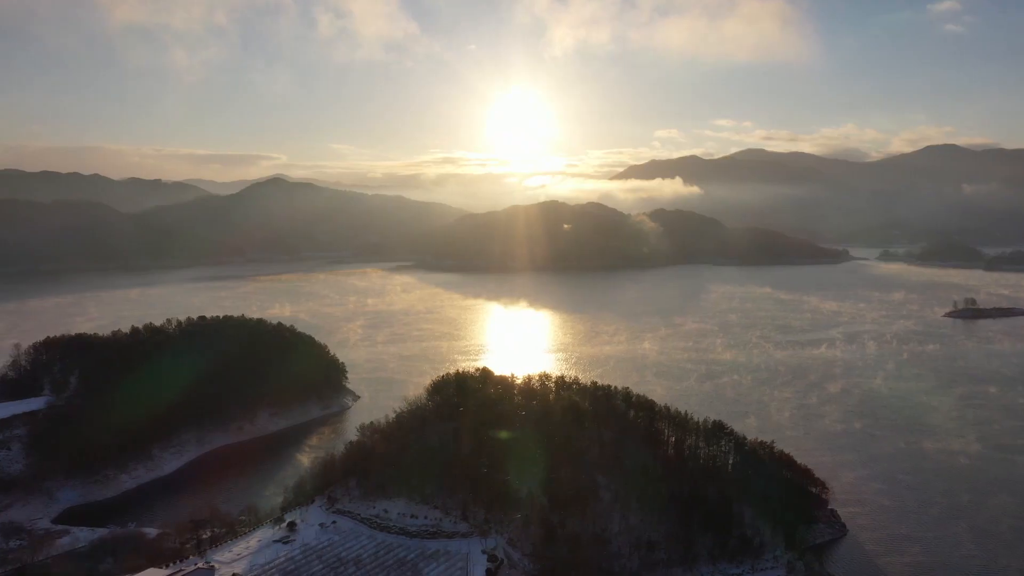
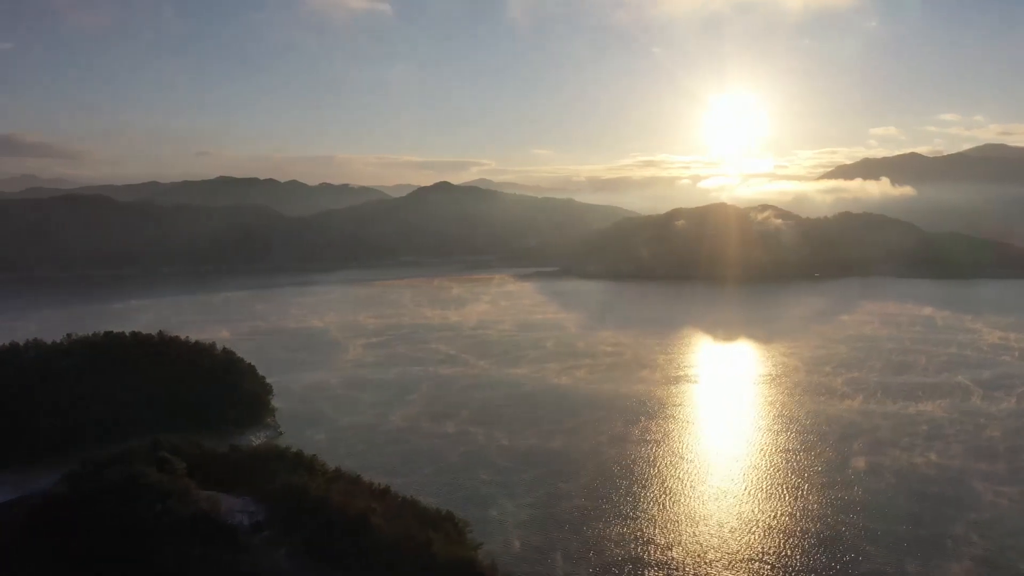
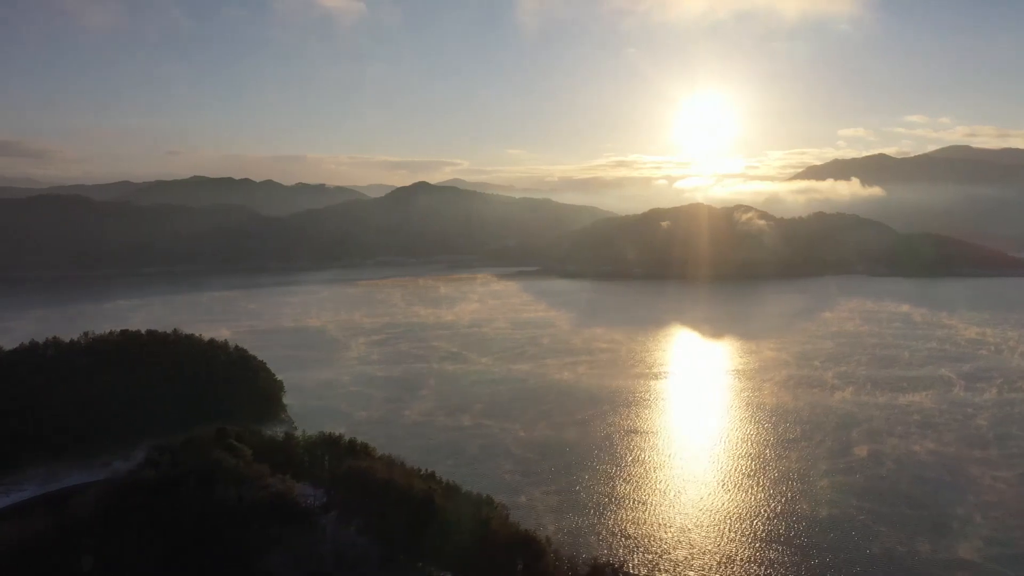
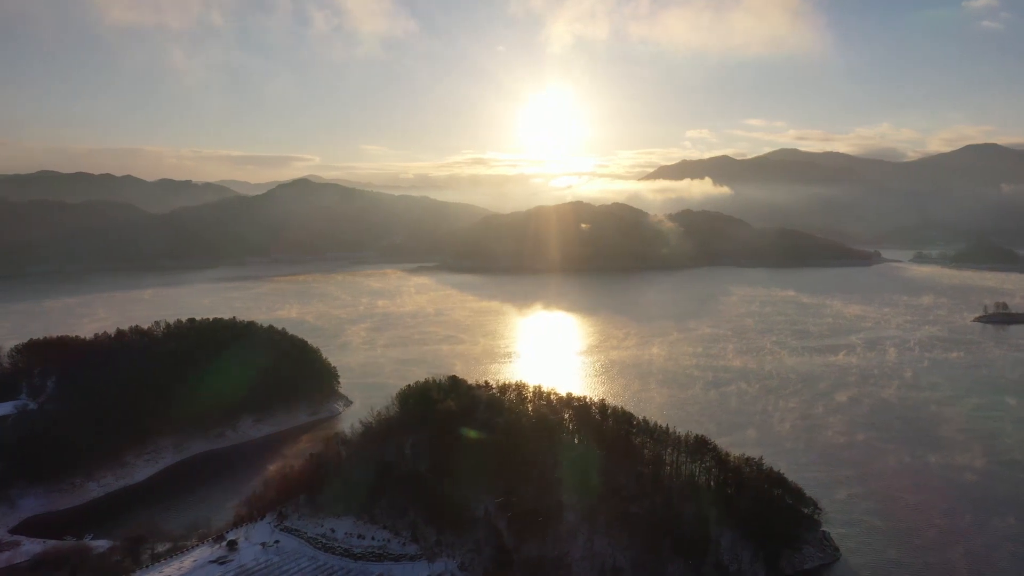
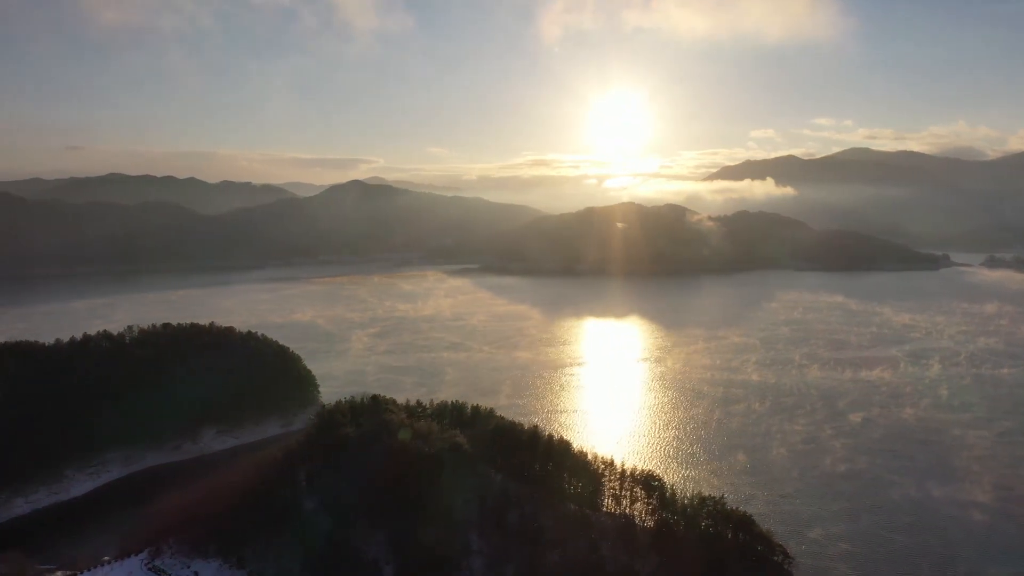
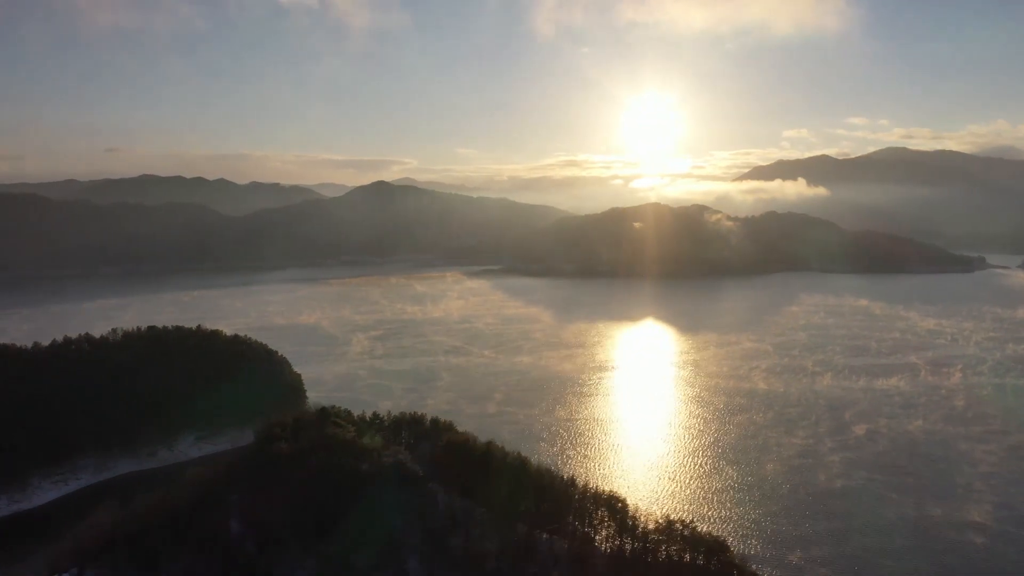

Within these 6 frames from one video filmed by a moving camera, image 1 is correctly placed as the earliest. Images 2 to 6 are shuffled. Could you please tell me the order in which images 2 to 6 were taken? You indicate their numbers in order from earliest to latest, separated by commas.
4, 5, 6, 3, 2
